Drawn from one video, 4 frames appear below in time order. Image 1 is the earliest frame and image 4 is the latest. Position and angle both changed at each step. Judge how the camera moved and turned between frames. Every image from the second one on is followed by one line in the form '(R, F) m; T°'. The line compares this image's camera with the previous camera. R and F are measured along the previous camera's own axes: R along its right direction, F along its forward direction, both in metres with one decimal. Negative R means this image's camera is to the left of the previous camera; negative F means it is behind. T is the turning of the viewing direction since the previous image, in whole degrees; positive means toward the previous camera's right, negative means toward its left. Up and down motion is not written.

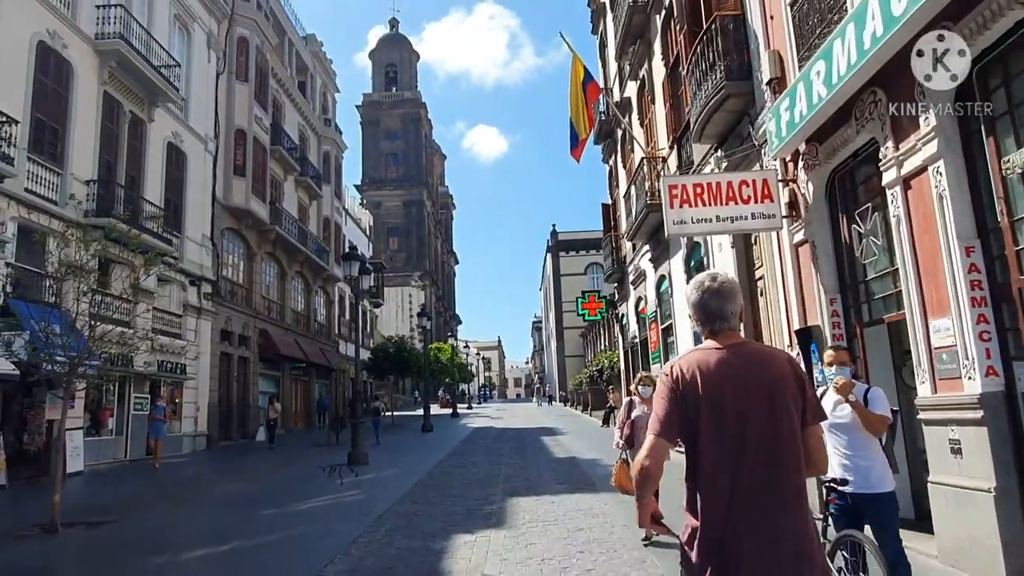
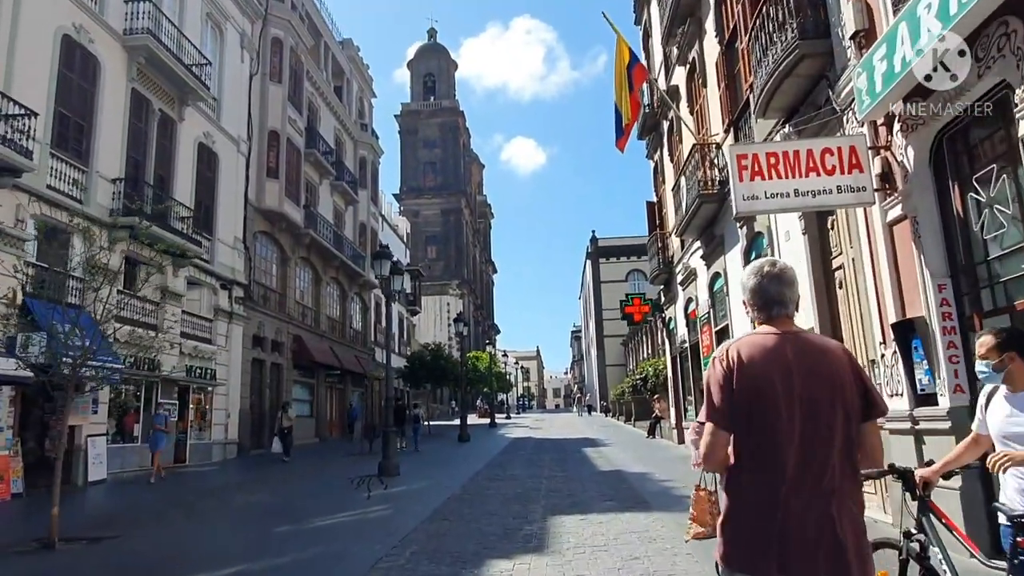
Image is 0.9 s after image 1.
(0.0, +1.0) m; -3°
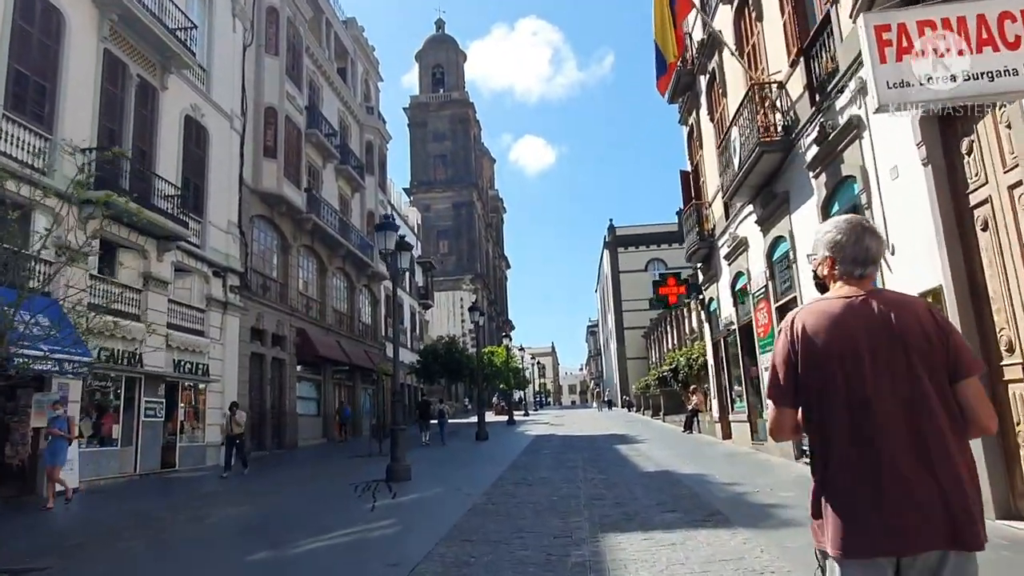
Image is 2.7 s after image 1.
(-0.2, +1.9) m; -1°
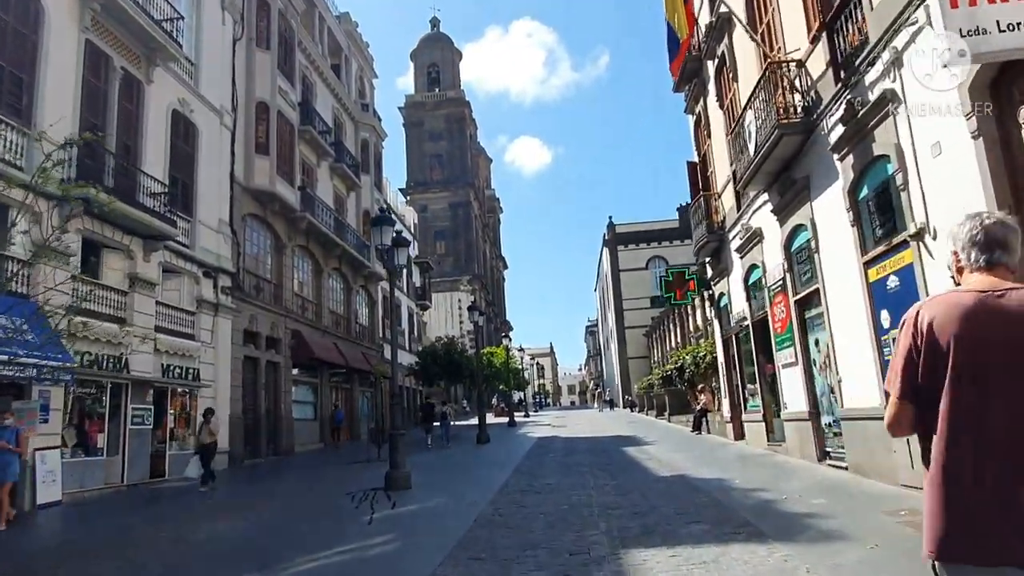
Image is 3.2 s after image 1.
(-0.1, +0.6) m; 0°
